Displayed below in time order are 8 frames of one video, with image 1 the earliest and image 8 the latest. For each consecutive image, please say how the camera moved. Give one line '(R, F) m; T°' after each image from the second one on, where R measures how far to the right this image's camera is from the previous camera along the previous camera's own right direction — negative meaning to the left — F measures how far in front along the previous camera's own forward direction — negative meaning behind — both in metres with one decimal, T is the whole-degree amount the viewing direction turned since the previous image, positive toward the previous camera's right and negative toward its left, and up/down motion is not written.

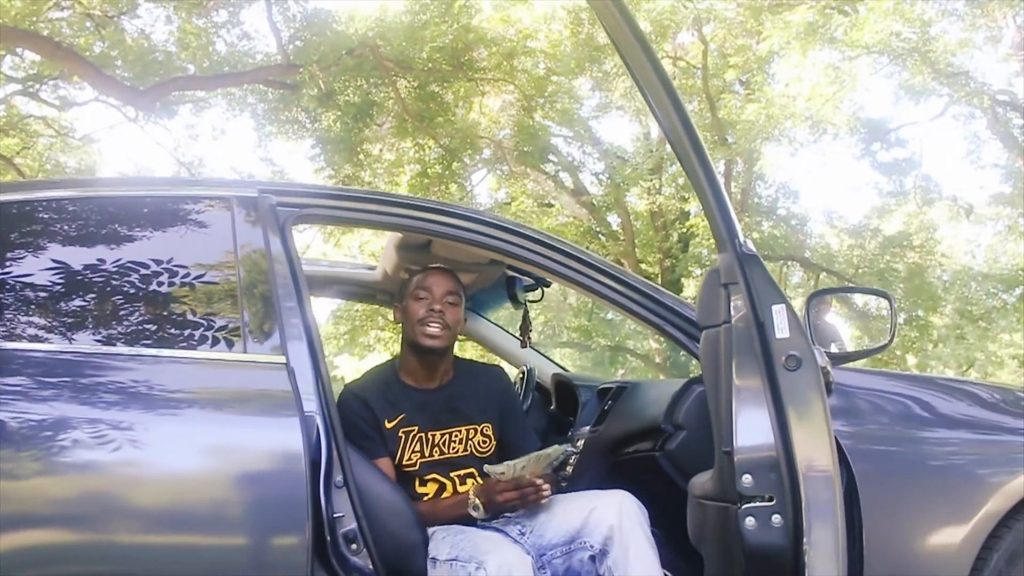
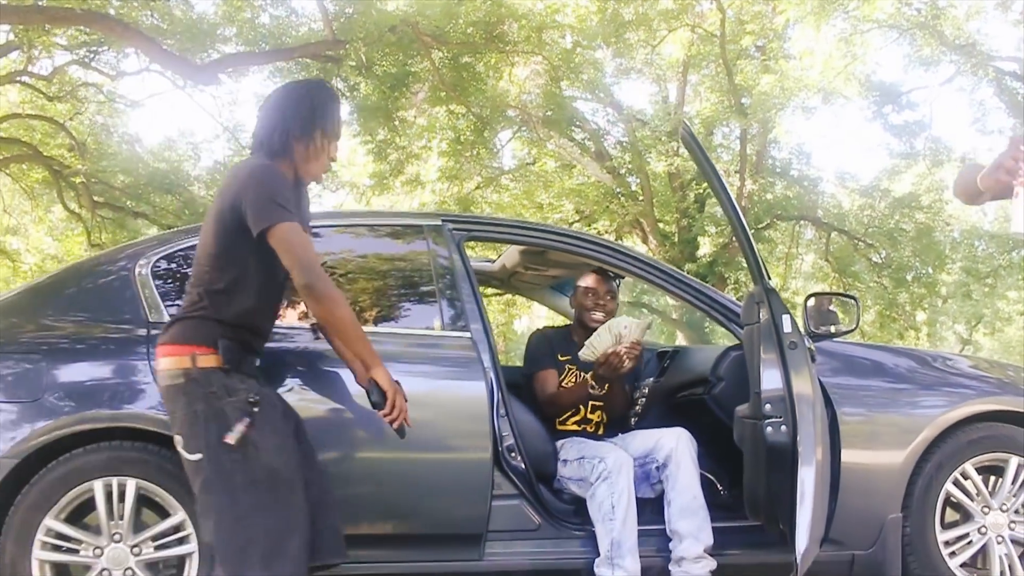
(-0.2, -1.2) m; -1°
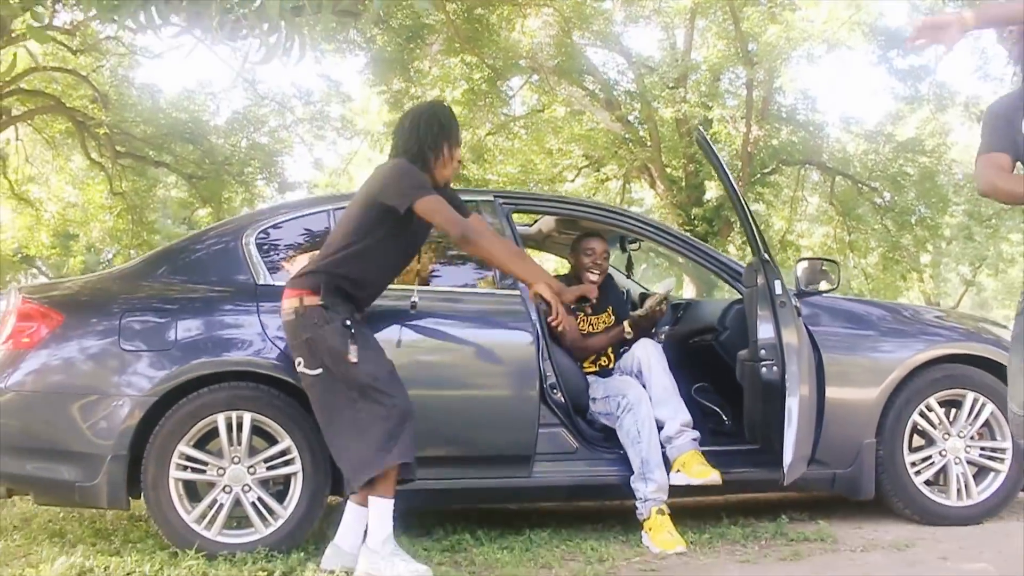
(-0.1, -0.7) m; 0°
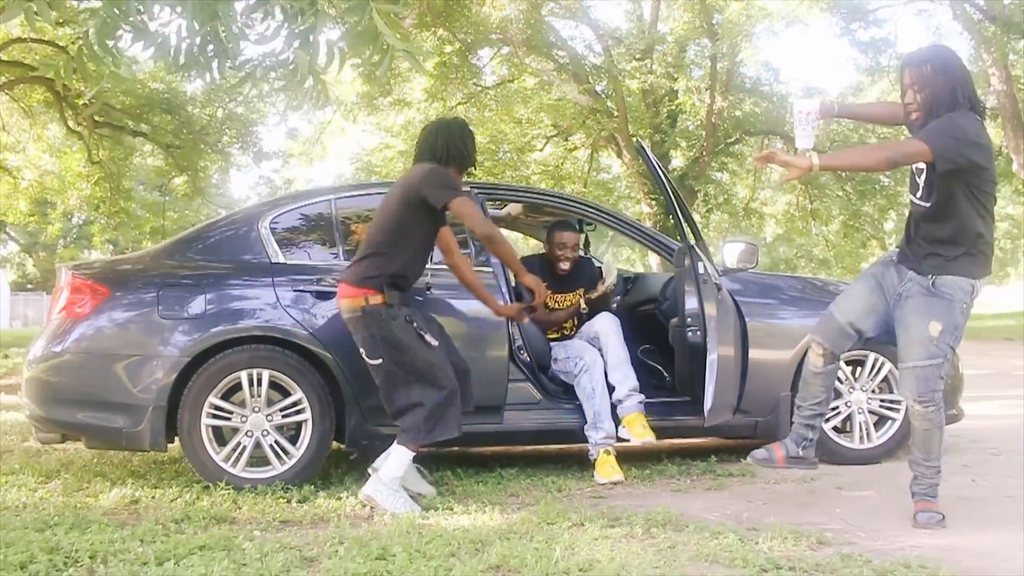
(0.0, -0.8) m; +1°
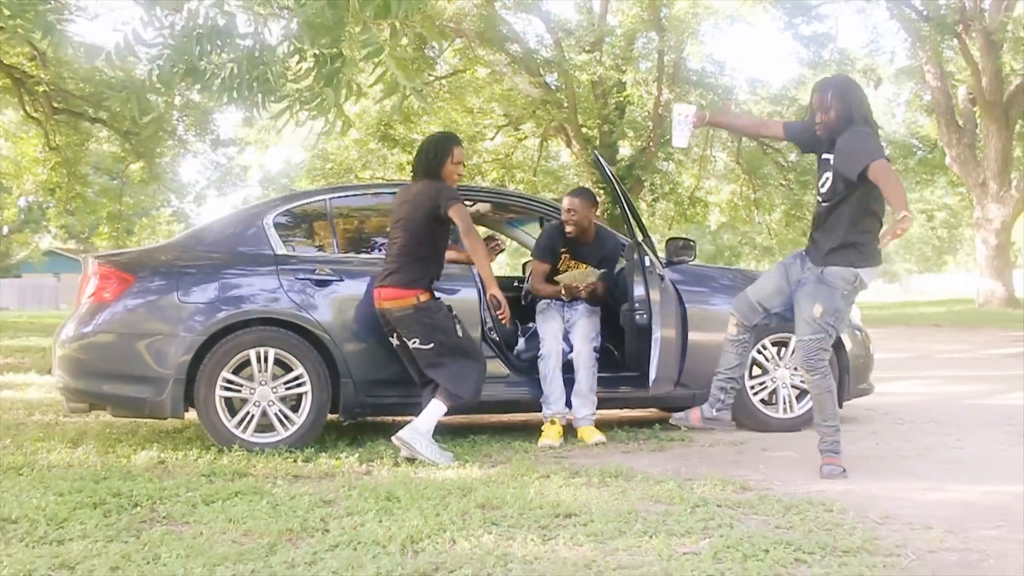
(-0.1, -0.8) m; +2°
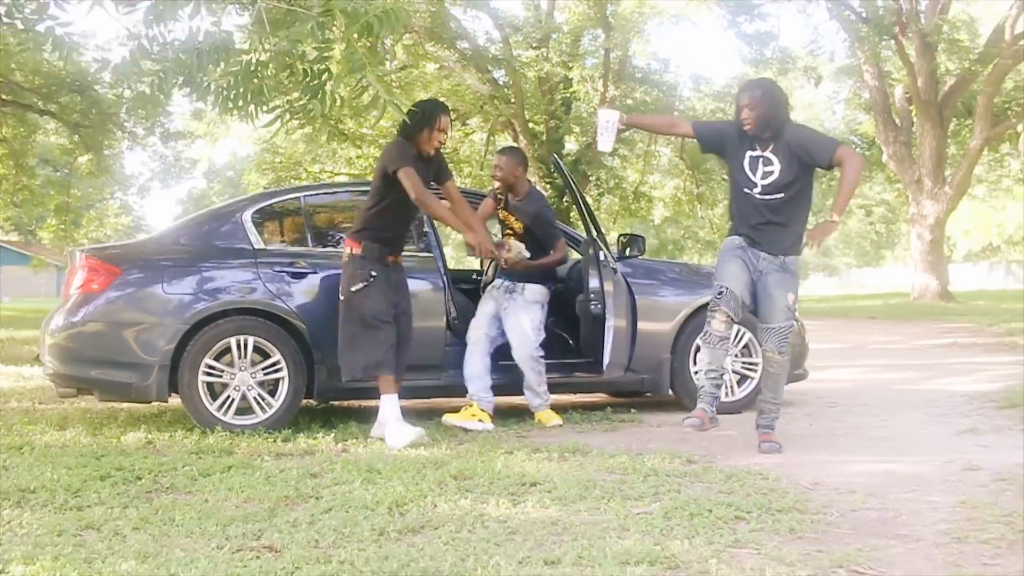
(-0.1, -0.4) m; +2°
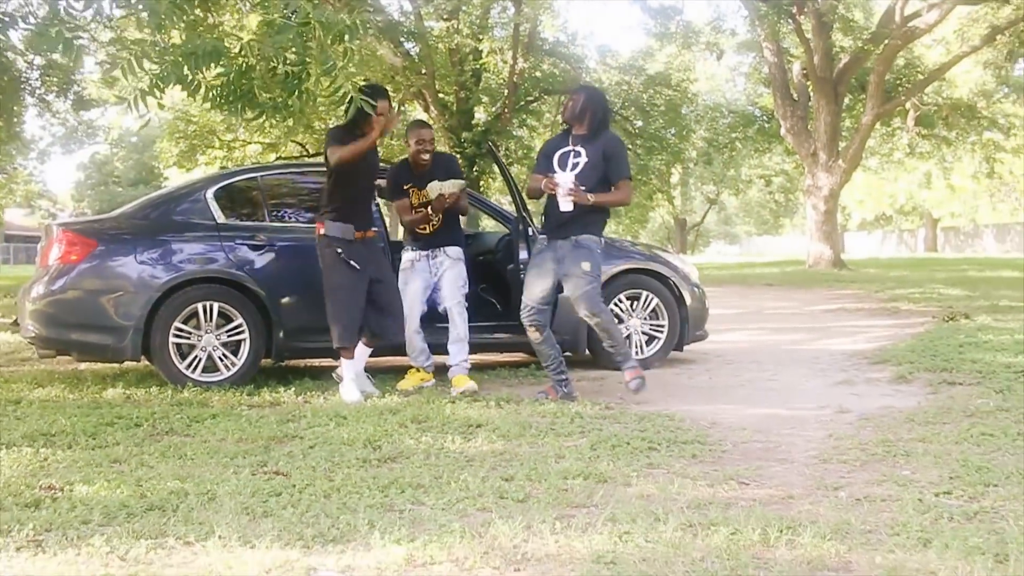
(-0.2, -0.8) m; +4°
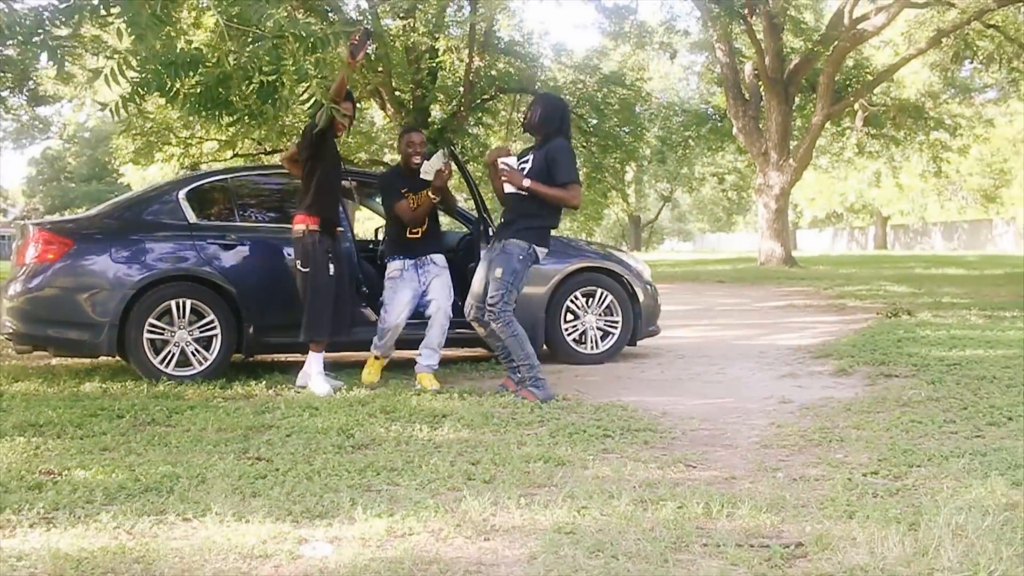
(0.0, -0.3) m; +2°
